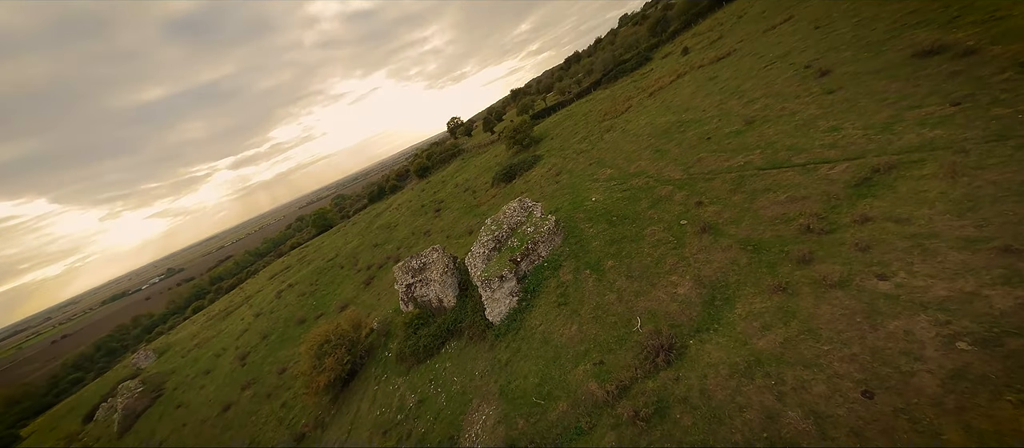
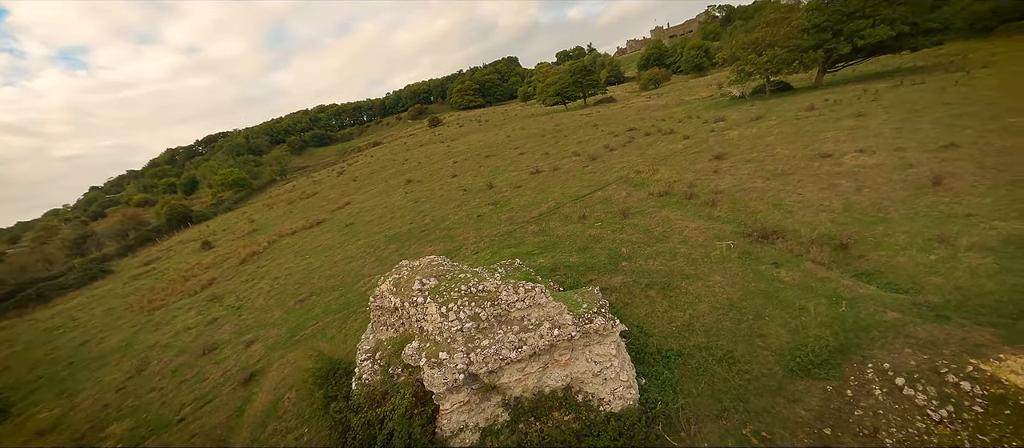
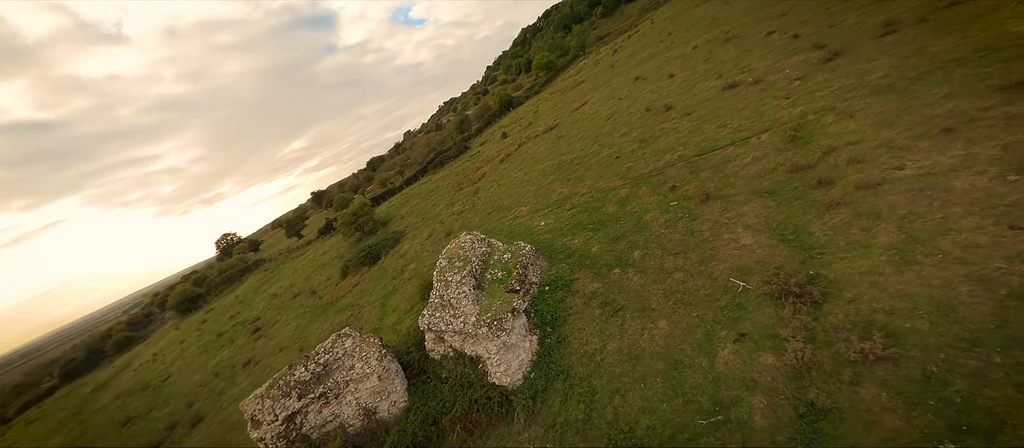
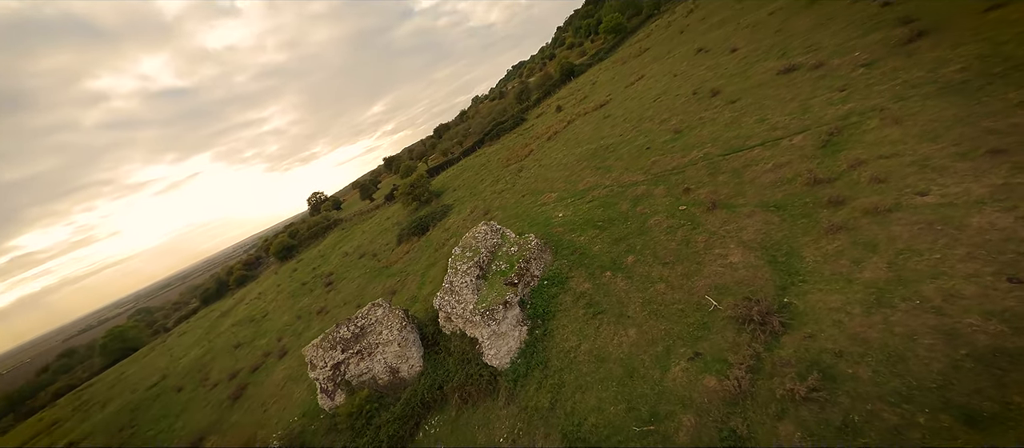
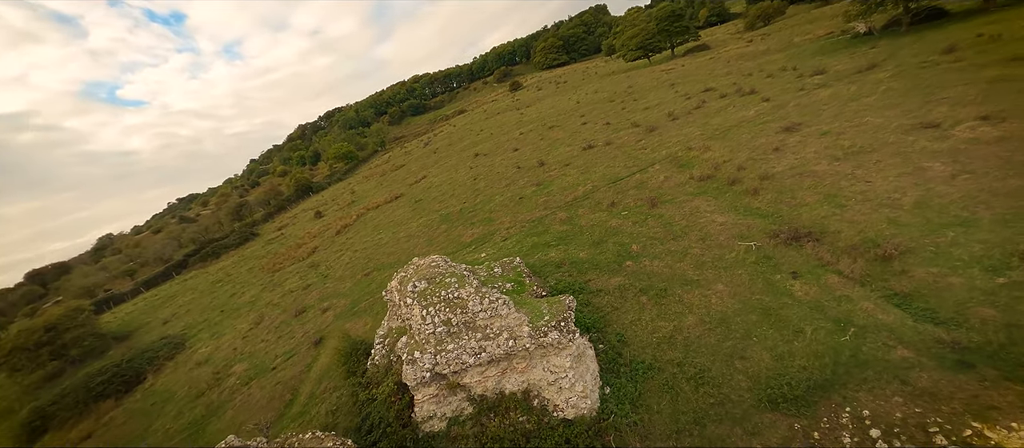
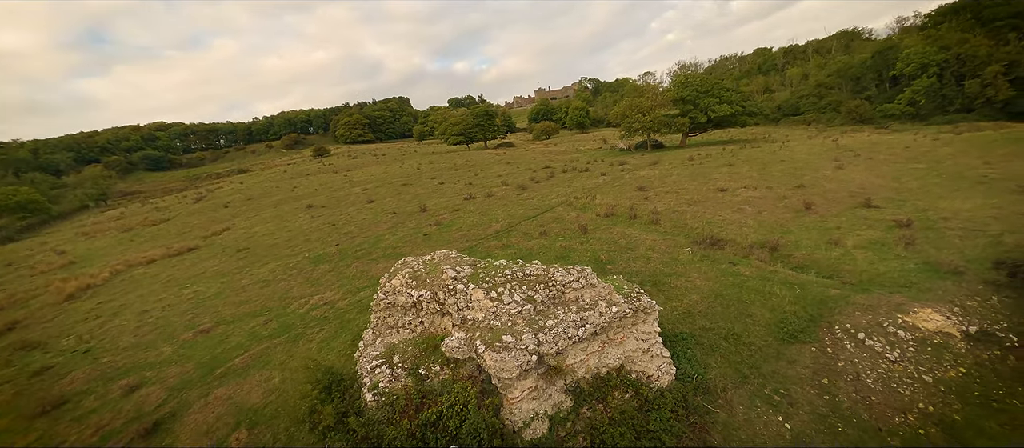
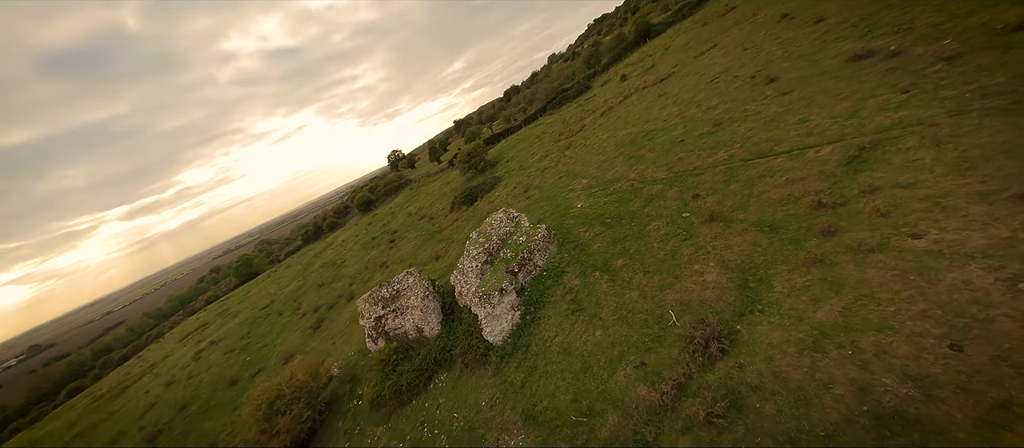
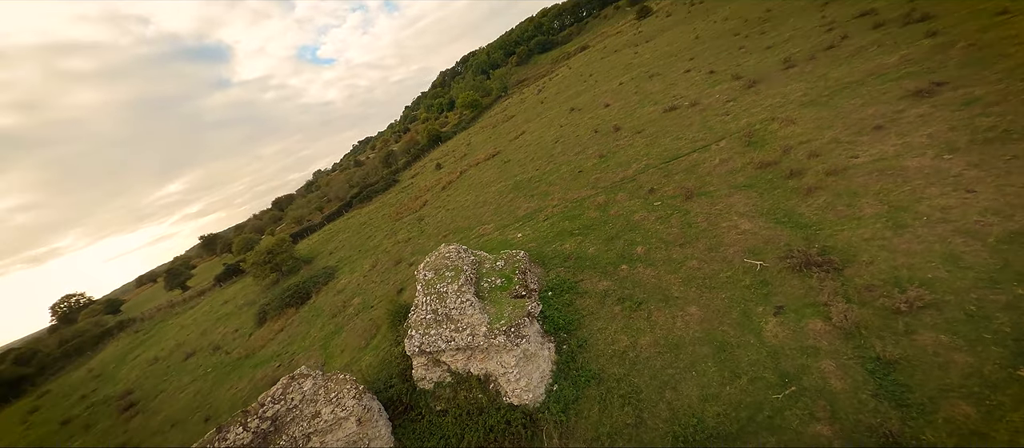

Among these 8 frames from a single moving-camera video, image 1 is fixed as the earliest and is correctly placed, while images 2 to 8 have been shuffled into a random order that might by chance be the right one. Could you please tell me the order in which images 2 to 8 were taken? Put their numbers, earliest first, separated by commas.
7, 4, 3, 8, 5, 2, 6
